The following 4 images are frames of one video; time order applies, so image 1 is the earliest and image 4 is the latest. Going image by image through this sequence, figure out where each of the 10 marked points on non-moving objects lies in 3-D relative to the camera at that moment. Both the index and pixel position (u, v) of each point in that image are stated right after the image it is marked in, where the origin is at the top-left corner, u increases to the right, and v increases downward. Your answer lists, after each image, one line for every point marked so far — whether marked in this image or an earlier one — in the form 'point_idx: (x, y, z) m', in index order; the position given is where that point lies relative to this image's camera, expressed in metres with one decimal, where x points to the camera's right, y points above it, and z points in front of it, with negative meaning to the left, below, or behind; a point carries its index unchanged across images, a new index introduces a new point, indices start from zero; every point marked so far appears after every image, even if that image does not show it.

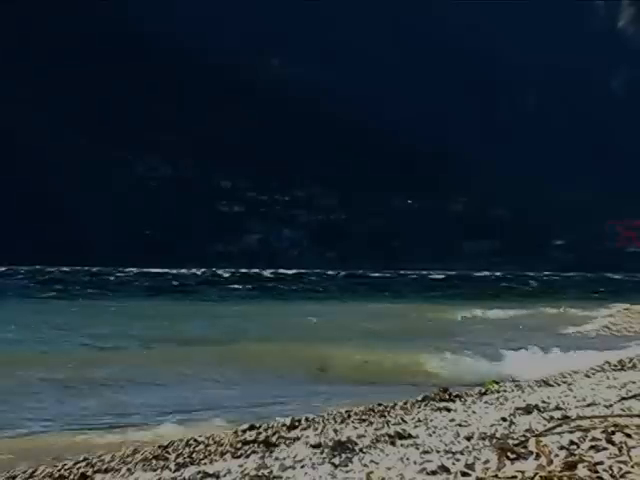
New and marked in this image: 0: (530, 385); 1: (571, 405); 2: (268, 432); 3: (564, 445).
0: (+3.1, -2.3, +12.9) m
1: (+3.1, -2.1, +10.5) m
2: (-0.7, -2.5, +10.6) m
3: (+2.5, -2.1, +8.1) m
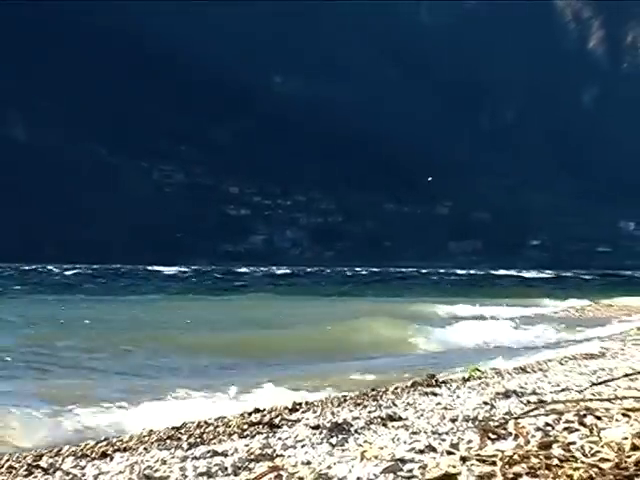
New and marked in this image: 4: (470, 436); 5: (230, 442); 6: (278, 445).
0: (+3.2, -2.2, +13.7) m
1: (+3.2, -2.1, +11.3) m
2: (-0.7, -2.5, +11.4) m
3: (+2.4, -2.1, +8.9) m
4: (+1.7, -2.2, +8.9) m
5: (-1.1, -2.4, +9.7) m
6: (-0.5, -2.4, +9.3) m
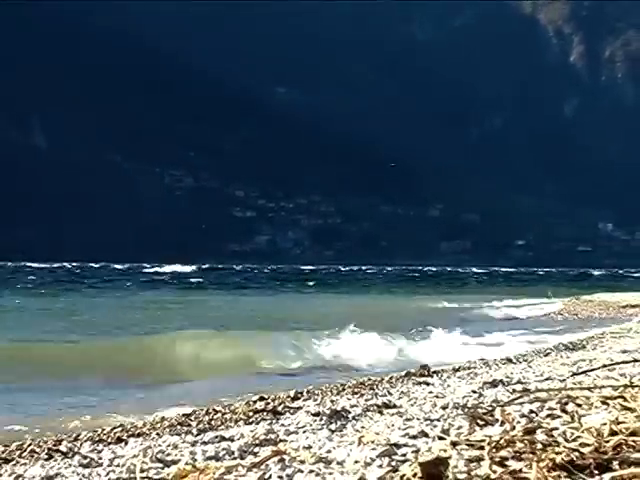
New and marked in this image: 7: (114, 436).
0: (+3.2, -2.2, +14.4) m
1: (+3.2, -2.1, +12.0) m
2: (-0.7, -2.5, +12.1) m
3: (+2.5, -2.1, +9.6) m
4: (+1.7, -2.2, +9.6) m
5: (-1.1, -2.4, +10.4) m
6: (-0.5, -2.4, +10.0) m
7: (-2.7, -2.6, +10.5) m
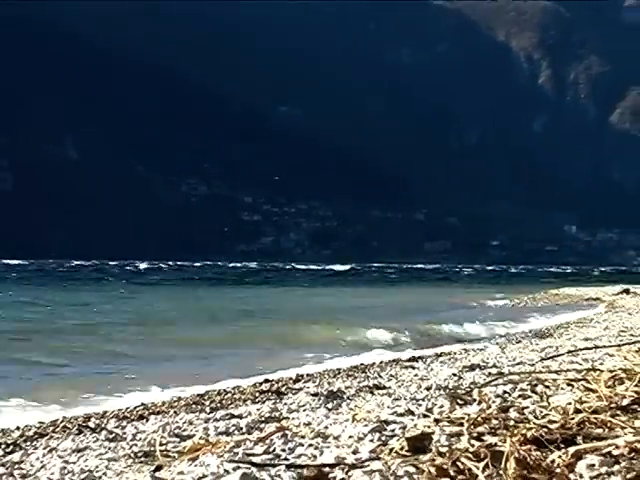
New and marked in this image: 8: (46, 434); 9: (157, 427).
0: (+3.2, -2.2, +15.7) m
1: (+3.1, -2.1, +13.3) m
2: (-0.7, -2.5, +13.4) m
3: (+2.4, -2.1, +10.9) m
4: (+1.7, -2.2, +10.9) m
5: (-1.1, -2.5, +11.7) m
6: (-0.5, -2.4, +11.3) m
7: (-2.7, -2.6, +11.8) m
8: (-3.8, -2.7, +11.2) m
9: (-2.2, -2.5, +10.8) m
